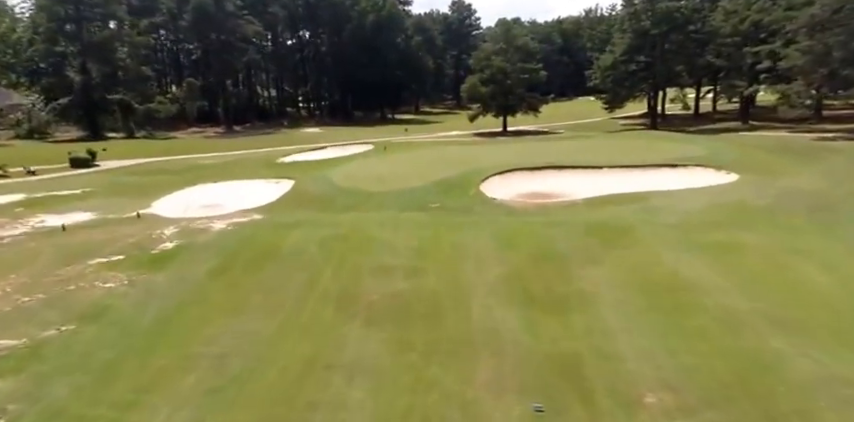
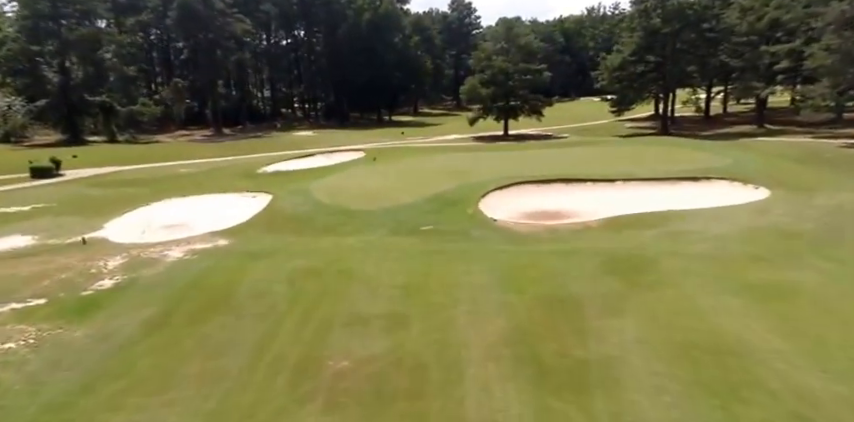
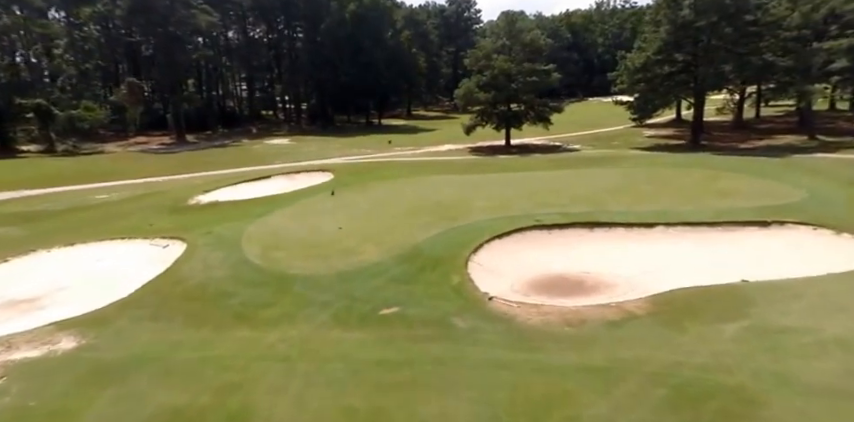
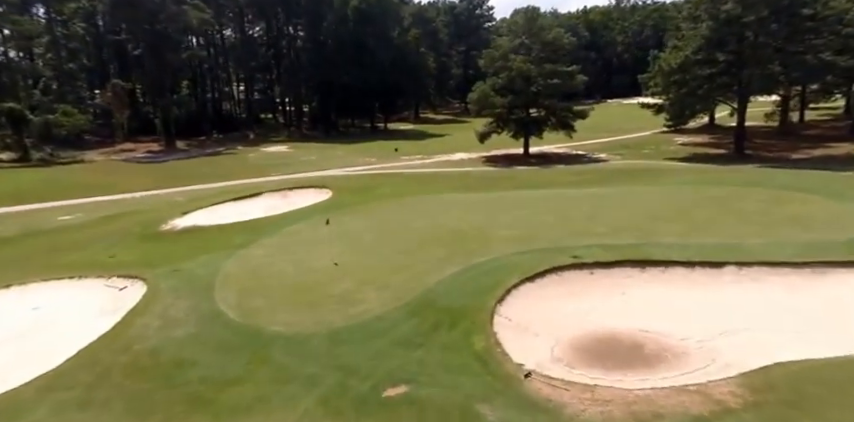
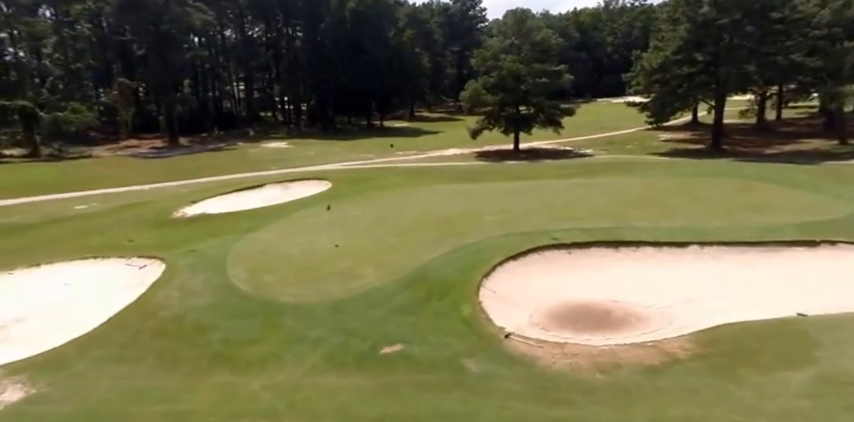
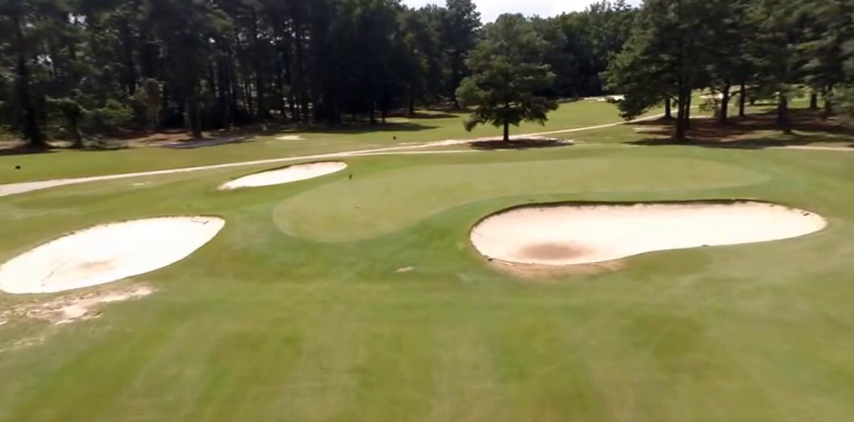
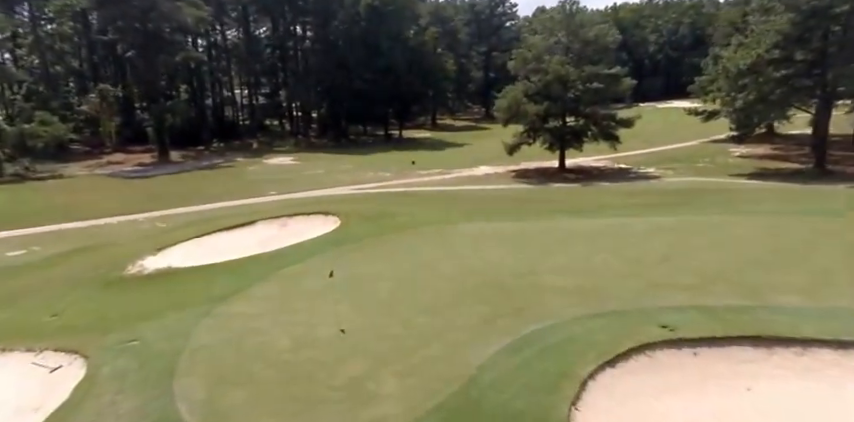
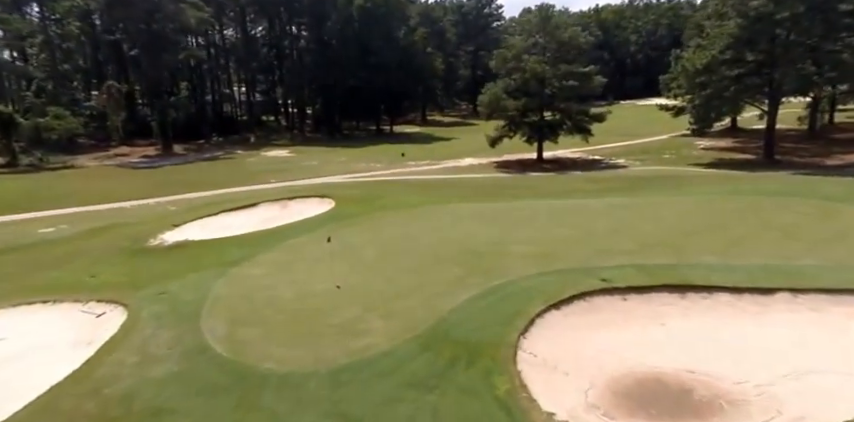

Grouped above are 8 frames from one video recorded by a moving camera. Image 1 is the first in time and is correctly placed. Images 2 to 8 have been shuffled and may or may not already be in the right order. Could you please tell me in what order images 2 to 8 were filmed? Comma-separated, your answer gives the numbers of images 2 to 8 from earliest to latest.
2, 6, 3, 5, 4, 8, 7
